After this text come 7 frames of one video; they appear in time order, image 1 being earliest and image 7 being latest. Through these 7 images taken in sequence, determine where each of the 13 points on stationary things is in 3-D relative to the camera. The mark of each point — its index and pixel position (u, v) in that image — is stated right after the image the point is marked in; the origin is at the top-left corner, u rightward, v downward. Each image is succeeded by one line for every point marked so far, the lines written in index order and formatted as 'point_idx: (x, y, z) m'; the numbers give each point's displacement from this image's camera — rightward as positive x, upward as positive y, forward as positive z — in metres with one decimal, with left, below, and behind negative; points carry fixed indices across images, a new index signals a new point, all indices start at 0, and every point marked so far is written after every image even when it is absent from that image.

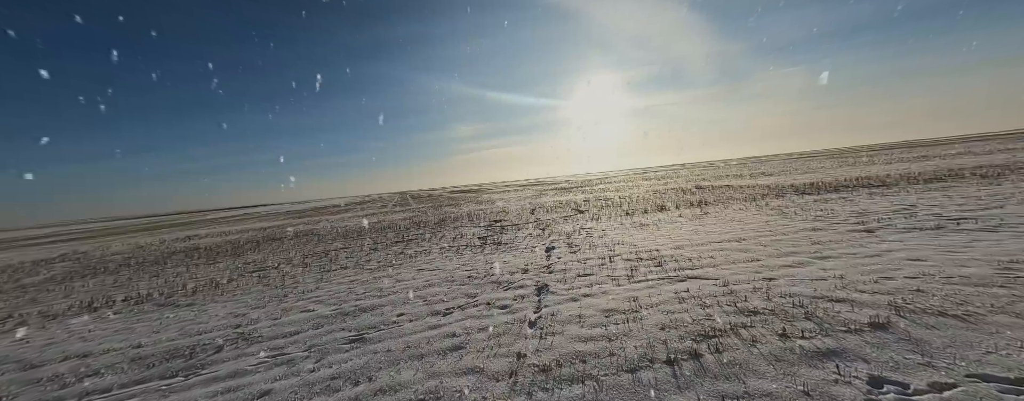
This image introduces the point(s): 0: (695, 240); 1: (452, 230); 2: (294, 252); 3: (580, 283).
0: (+6.1, -1.4, +9.7) m
1: (-3.8, -1.9, +17.8) m
2: (-11.4, -2.7, +15.0) m
3: (+1.6, -2.0, +7.0) m
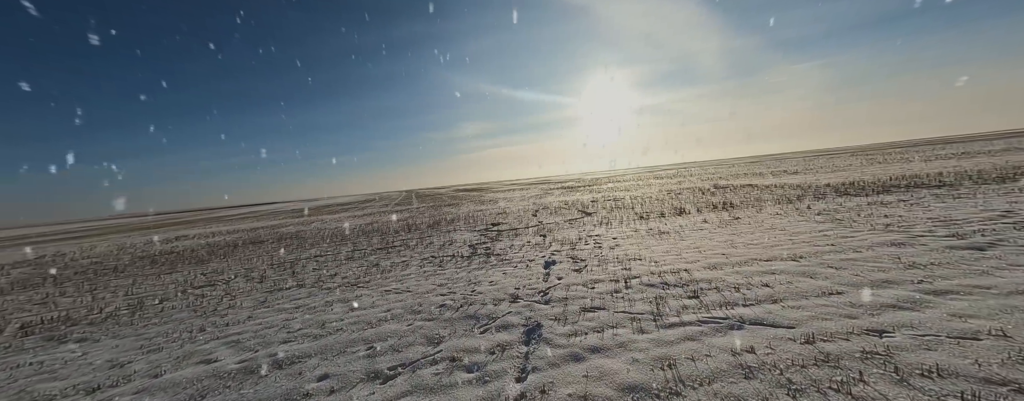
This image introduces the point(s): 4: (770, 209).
0: (+5.9, -1.5, +7.6) m
1: (-3.9, -2.0, +15.9) m
2: (-11.5, -2.8, +13.3) m
3: (+1.3, -2.1, +5.0) m
4: (+12.2, -0.4, +13.6) m
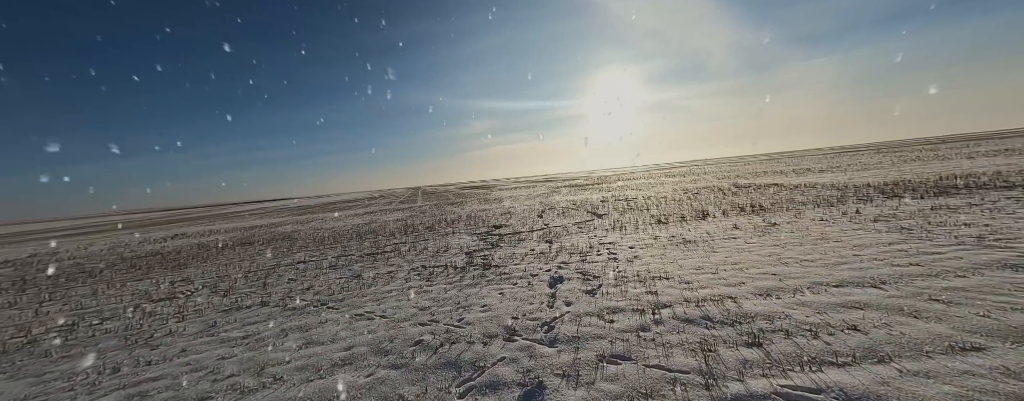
0: (+5.8, -1.7, +6.1) m
1: (-3.8, -2.0, +14.6) m
2: (-11.5, -2.8, +12.2) m
3: (+1.2, -2.3, +3.6) m
4: (+12.3, -0.6, +11.9) m
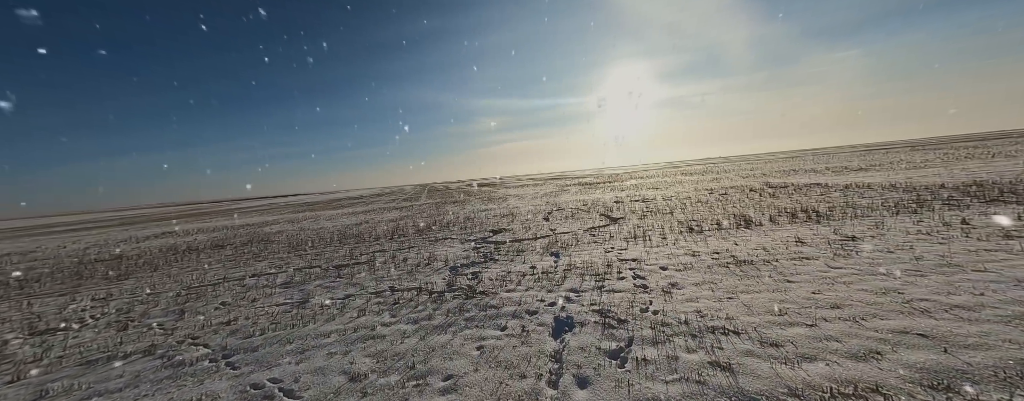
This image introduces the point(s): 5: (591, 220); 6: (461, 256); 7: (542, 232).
0: (+5.5, -1.9, +3.6) m
1: (-3.8, -2.1, +12.4) m
2: (-11.6, -2.8, +10.2) m
3: (+0.8, -2.5, +1.2) m
4: (+12.2, -0.8, +9.2) m
5: (+4.5, -1.1, +16.4) m
6: (-1.9, -2.1, +10.8) m
7: (+1.5, -1.5, +14.1) m
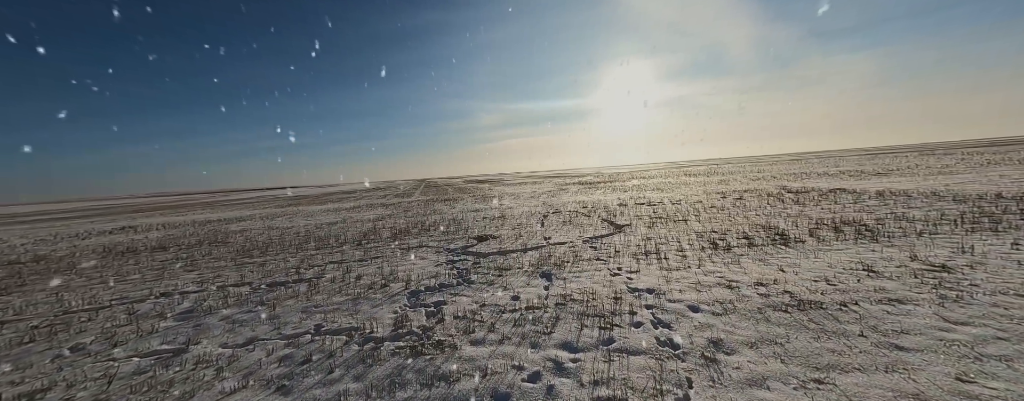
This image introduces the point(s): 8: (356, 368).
0: (+5.0, -2.2, +1.4) m
1: (-4.4, -2.1, +10.2) m
2: (-12.1, -2.7, +8.0) m
3: (+0.3, -2.8, -0.9) m
4: (+11.6, -1.2, +7.1) m
5: (+3.9, -1.3, +14.3) m
6: (-2.5, -2.2, +8.6) m
7: (+0.9, -1.7, +11.9) m
8: (-2.3, -2.5, +4.4) m
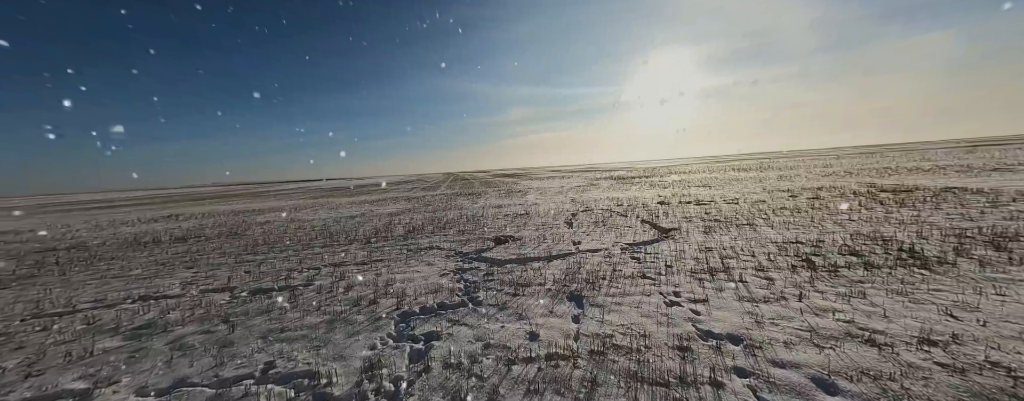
0: (+4.7, -2.4, -0.9) m
1: (-3.7, -2.0, +8.8) m
2: (-11.6, -2.5, +7.4) m
3: (-0.2, -2.9, -2.7) m
4: (+11.9, -1.4, +4.1) m
5: (+5.0, -1.2, +12.0) m
6: (-2.0, -2.1, +7.1) m
7: (+1.7, -1.6, +10.0) m
8: (-2.3, -2.5, +2.8) m
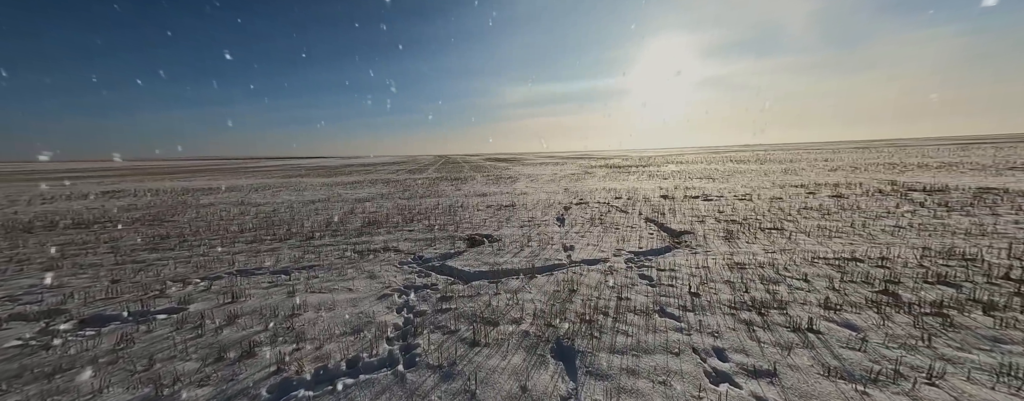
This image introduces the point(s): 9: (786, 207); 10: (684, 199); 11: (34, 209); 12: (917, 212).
0: (+4.3, -2.9, -2.9) m
1: (-4.4, -1.7, +6.5) m
2: (-12.3, -2.1, +4.9) m
3: (-0.6, -3.4, -4.9) m
4: (+11.4, -1.8, +2.1) m
5: (+4.2, -1.0, +9.9) m
6: (-2.6, -2.0, +4.8) m
7: (+1.0, -1.5, +7.7) m
8: (-2.8, -2.6, +0.6) m
9: (+12.4, -0.2, +13.1) m
10: (+9.4, +0.1, +15.7) m
11: (-26.1, -0.5, +16.0) m
12: (+15.2, -0.4, +10.9) m
